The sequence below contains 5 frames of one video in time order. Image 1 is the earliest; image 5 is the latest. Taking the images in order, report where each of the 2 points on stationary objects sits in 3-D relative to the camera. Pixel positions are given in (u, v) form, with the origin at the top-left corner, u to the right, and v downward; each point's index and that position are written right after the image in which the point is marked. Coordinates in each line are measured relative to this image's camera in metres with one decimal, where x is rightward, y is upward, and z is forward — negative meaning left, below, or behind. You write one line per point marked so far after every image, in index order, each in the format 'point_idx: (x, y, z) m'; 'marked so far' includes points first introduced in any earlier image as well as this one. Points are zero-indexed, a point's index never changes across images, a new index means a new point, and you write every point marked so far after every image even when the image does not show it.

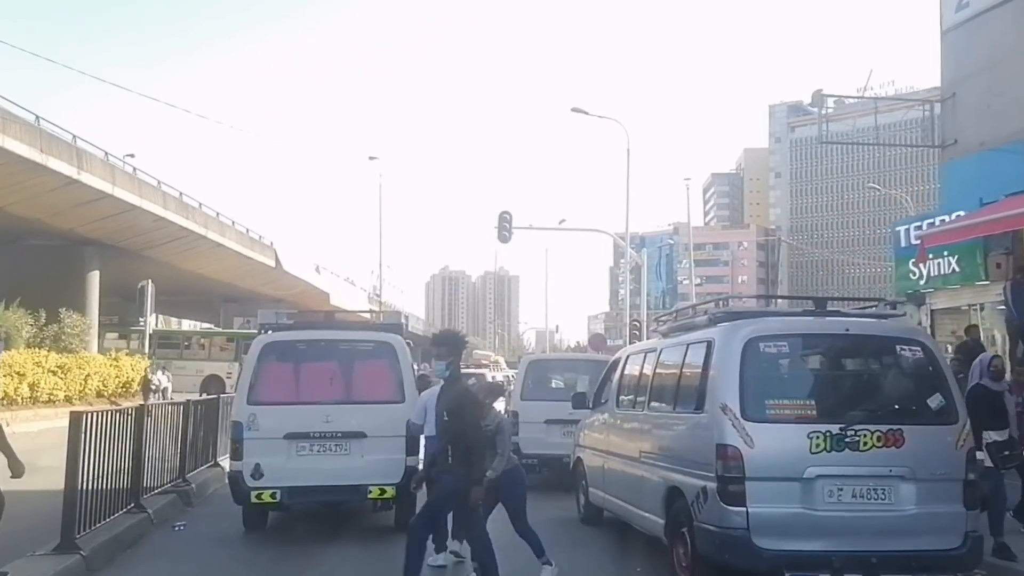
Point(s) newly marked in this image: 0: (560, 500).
0: (+0.6, -2.7, +13.6) m
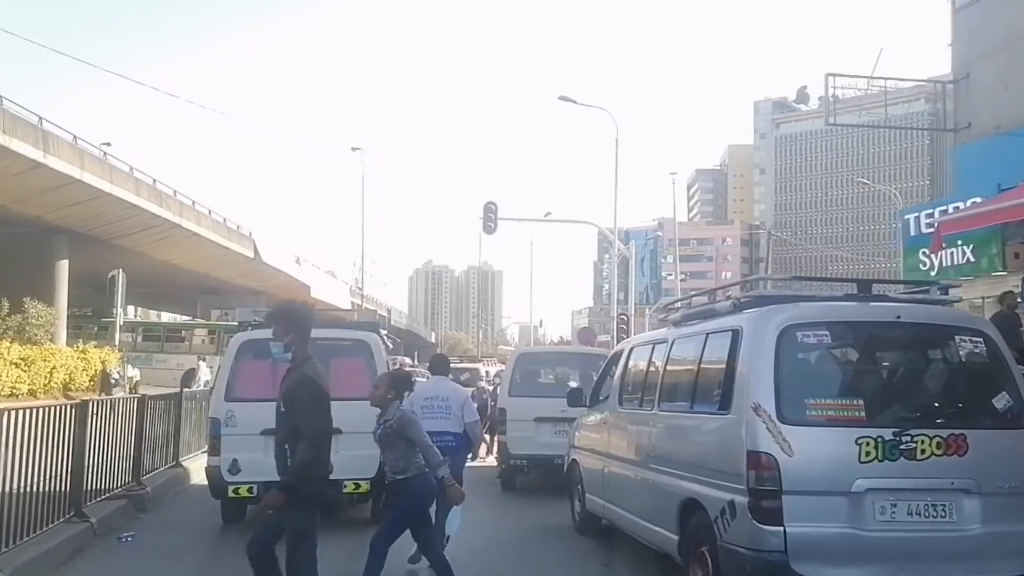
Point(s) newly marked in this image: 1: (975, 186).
0: (+0.5, -2.6, +12.5) m
1: (+7.8, +1.7, +17.7) m
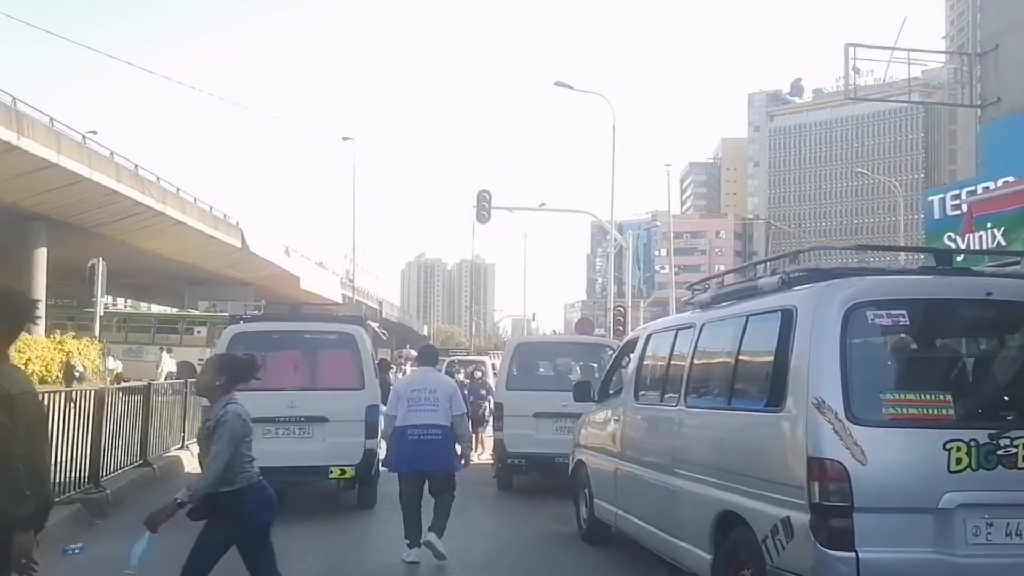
0: (+0.4, -2.4, +11.5) m
1: (+7.7, +1.9, +16.6) m
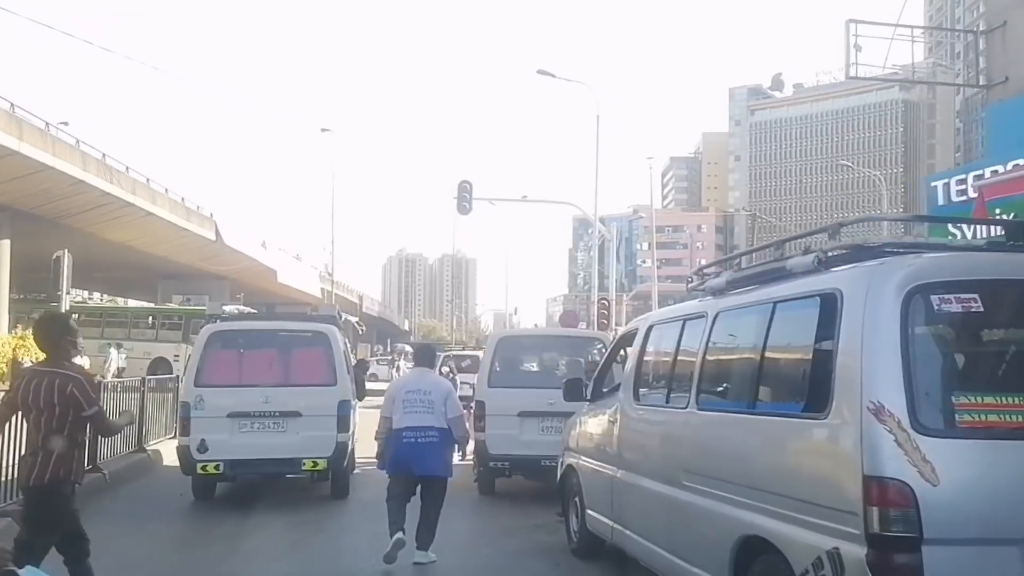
0: (+0.3, -2.3, +10.5) m
1: (+7.4, +2.1, +15.8) m
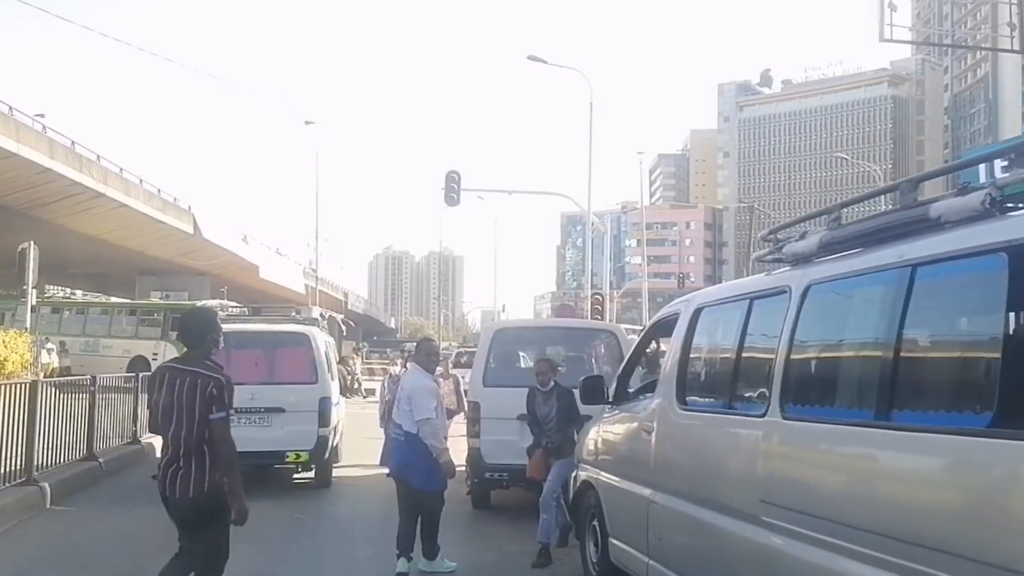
0: (+0.3, -2.1, +9.0) m
1: (+7.4, +2.2, +14.4) m
